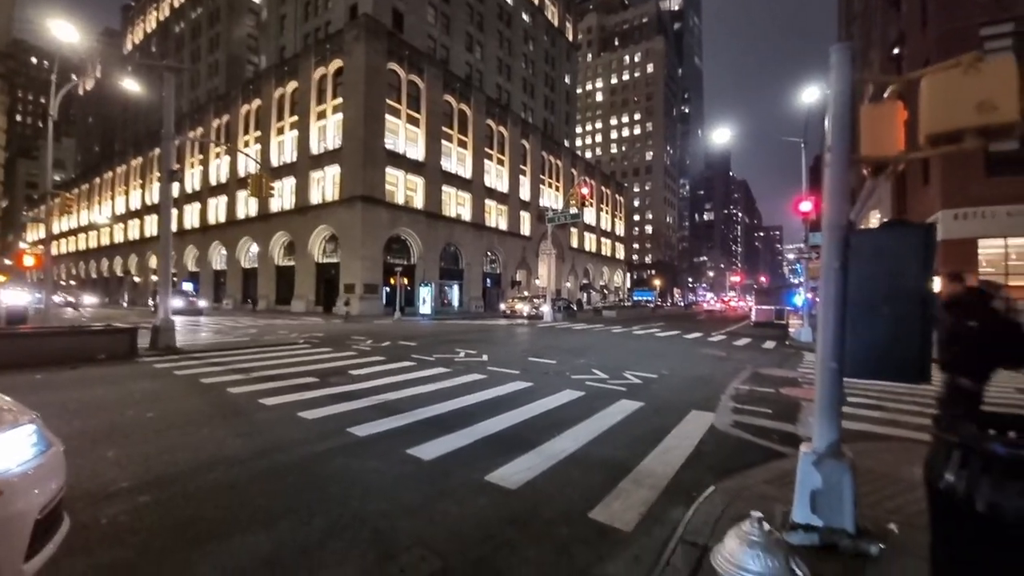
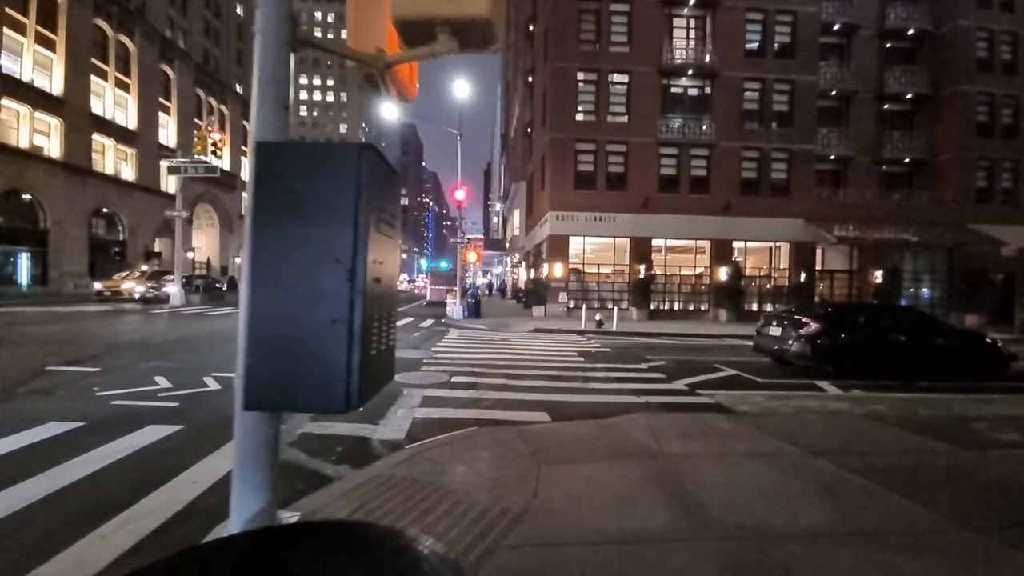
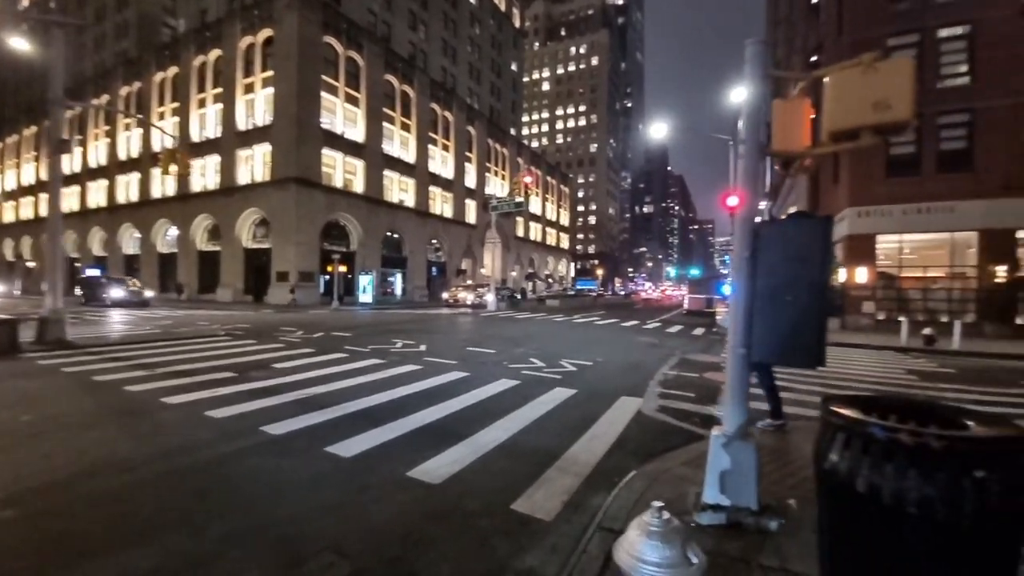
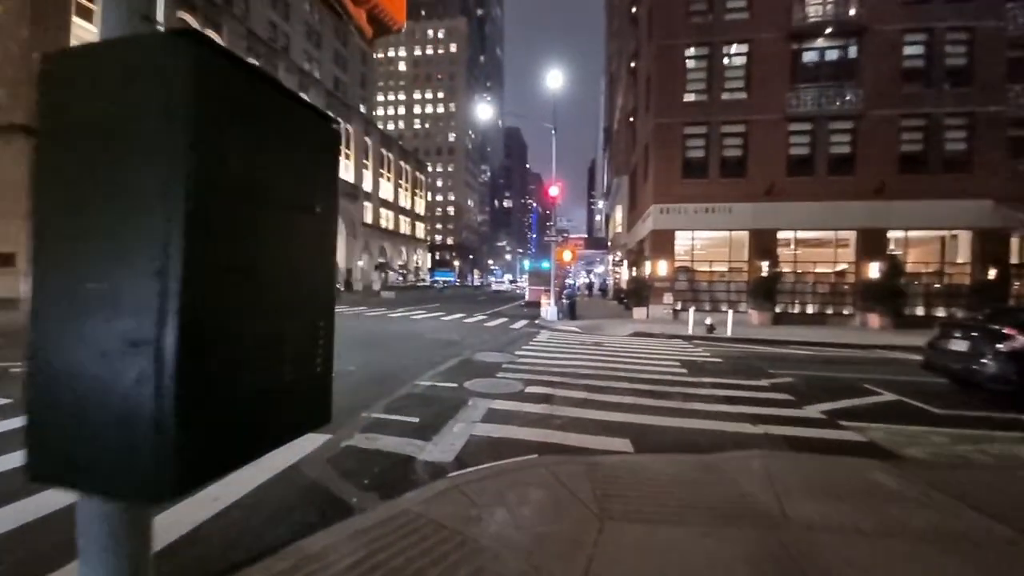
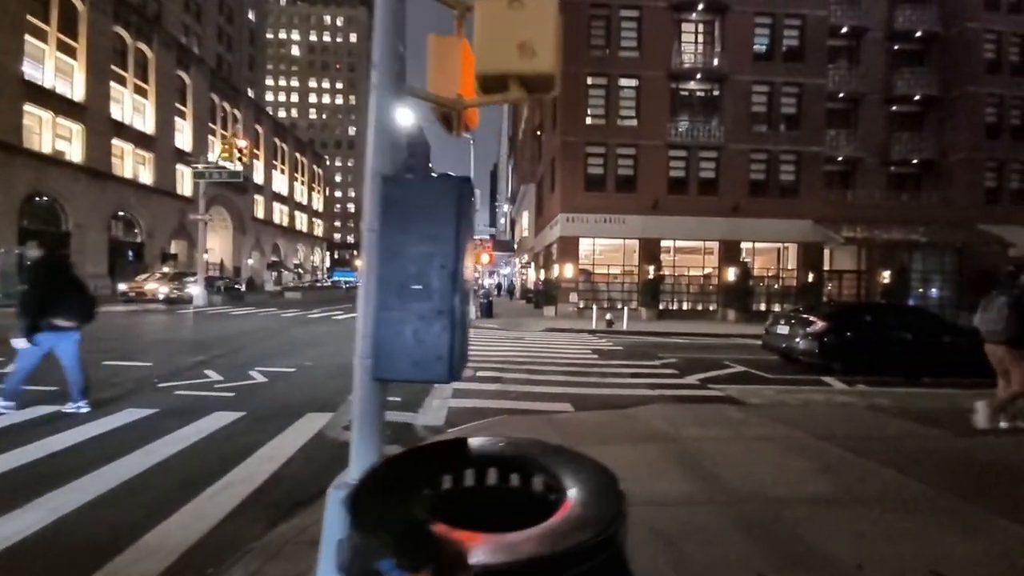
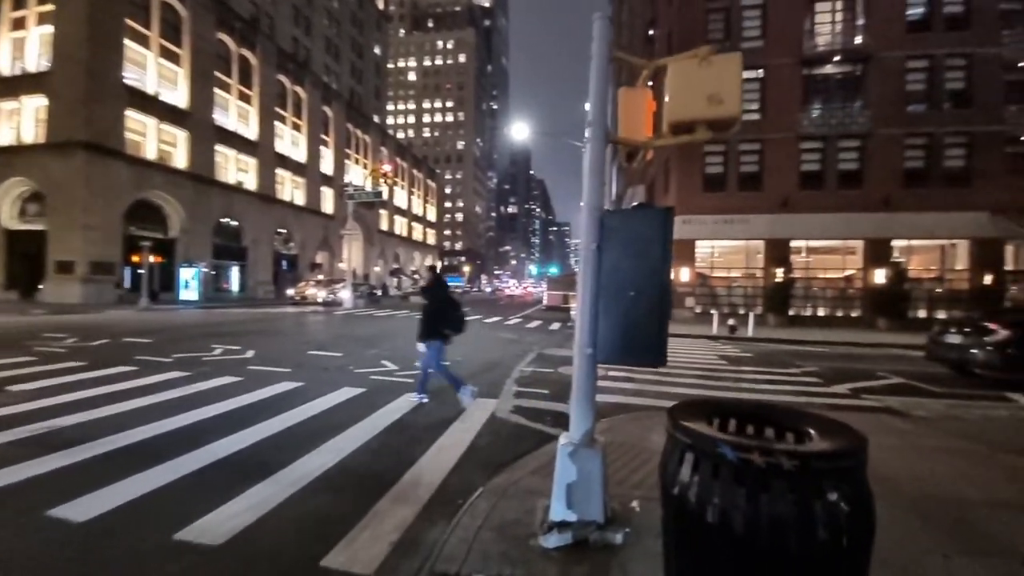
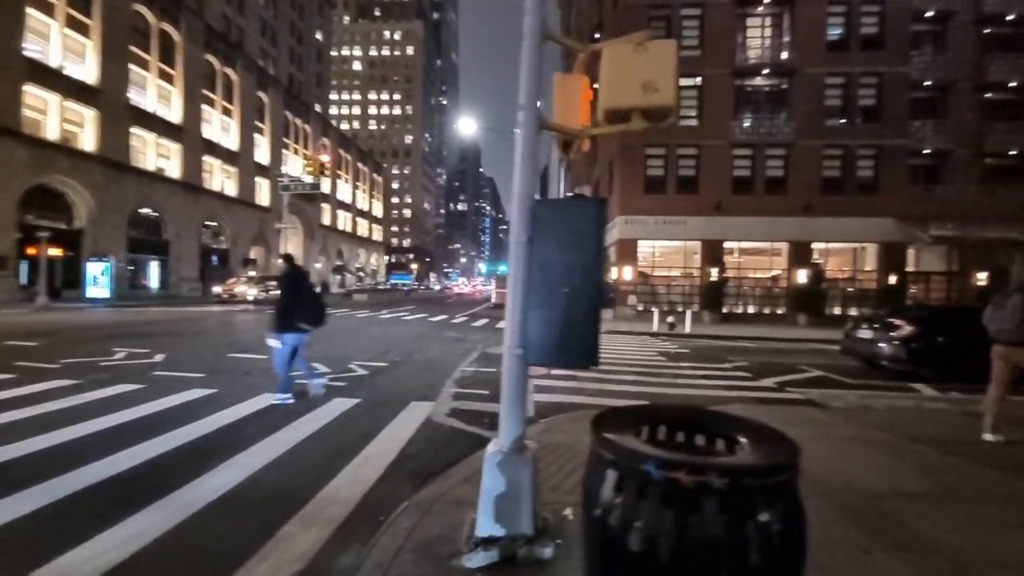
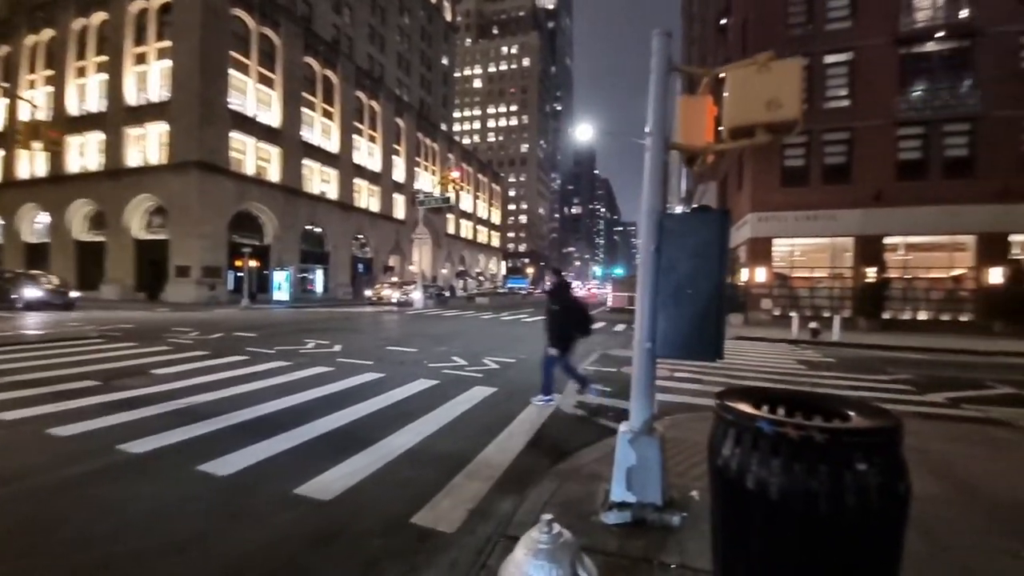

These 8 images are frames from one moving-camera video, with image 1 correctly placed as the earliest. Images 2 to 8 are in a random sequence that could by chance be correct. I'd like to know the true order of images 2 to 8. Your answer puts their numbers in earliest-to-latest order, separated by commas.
3, 8, 6, 7, 5, 2, 4
